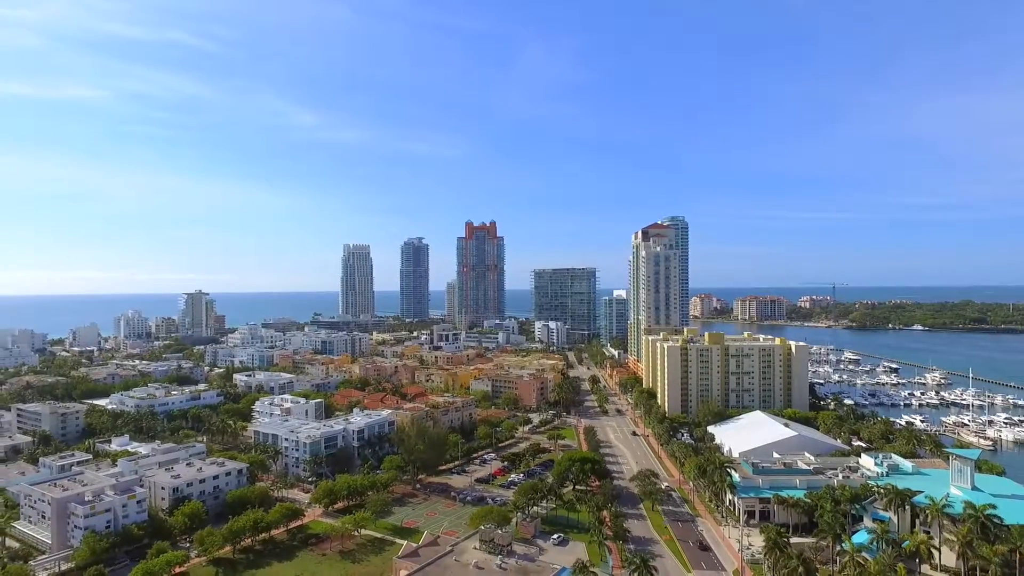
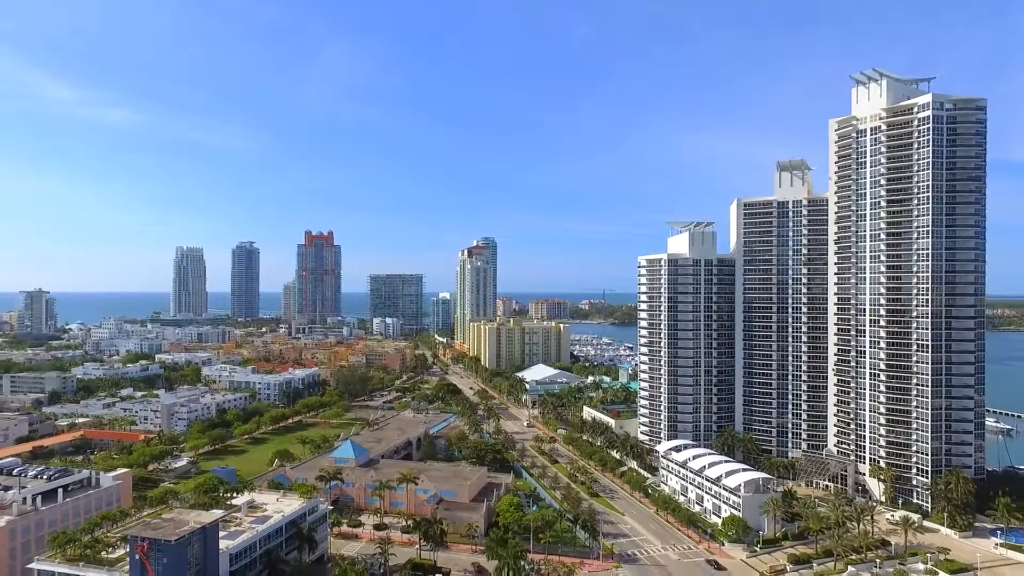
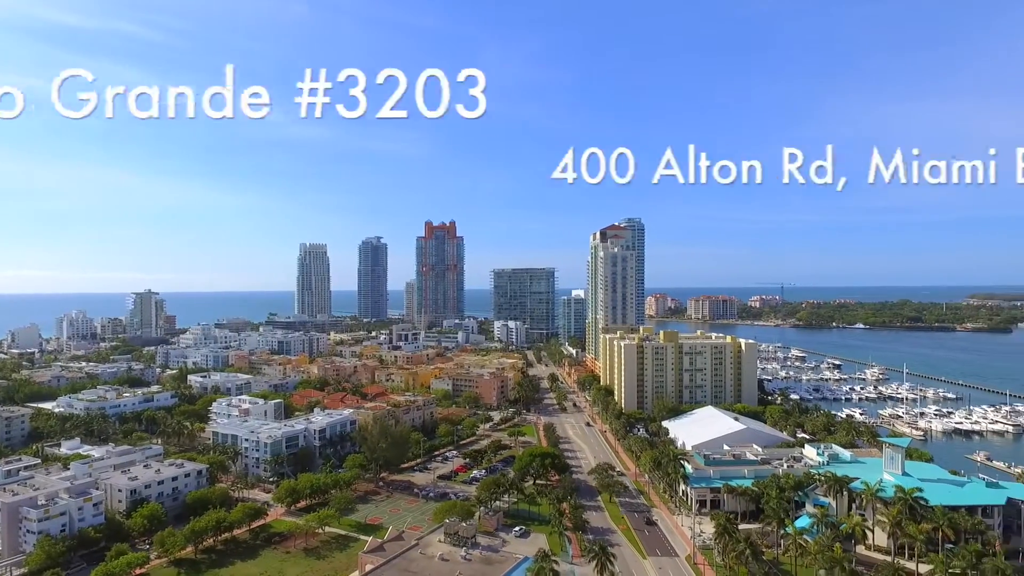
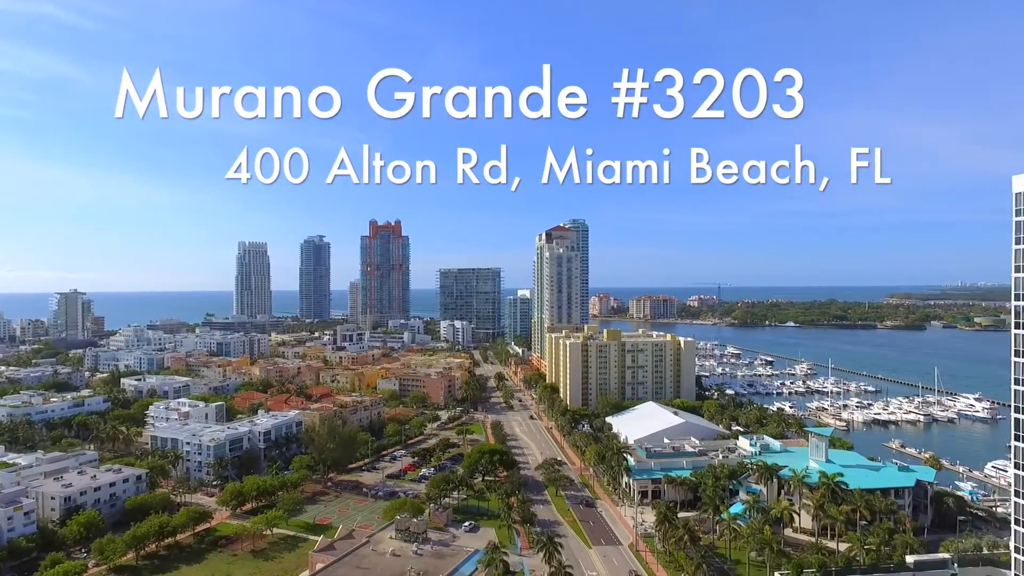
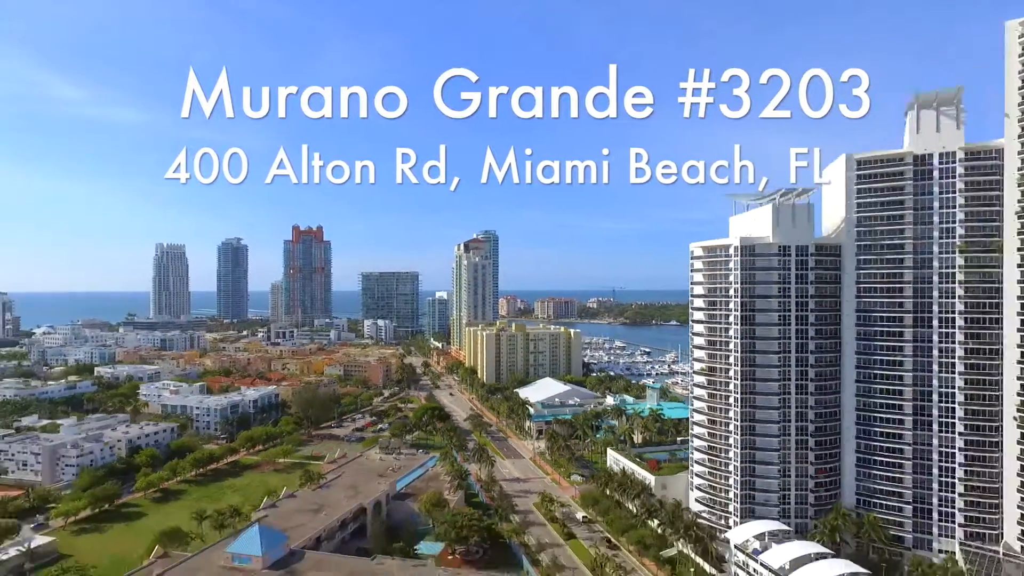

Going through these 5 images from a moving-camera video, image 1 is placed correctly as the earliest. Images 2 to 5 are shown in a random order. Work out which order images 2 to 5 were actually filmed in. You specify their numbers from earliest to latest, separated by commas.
3, 4, 5, 2
